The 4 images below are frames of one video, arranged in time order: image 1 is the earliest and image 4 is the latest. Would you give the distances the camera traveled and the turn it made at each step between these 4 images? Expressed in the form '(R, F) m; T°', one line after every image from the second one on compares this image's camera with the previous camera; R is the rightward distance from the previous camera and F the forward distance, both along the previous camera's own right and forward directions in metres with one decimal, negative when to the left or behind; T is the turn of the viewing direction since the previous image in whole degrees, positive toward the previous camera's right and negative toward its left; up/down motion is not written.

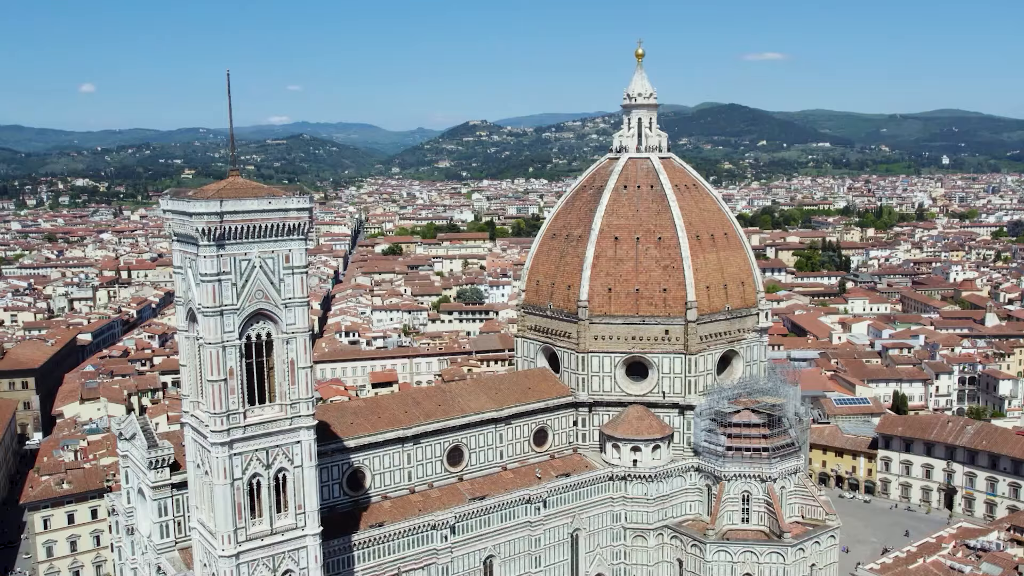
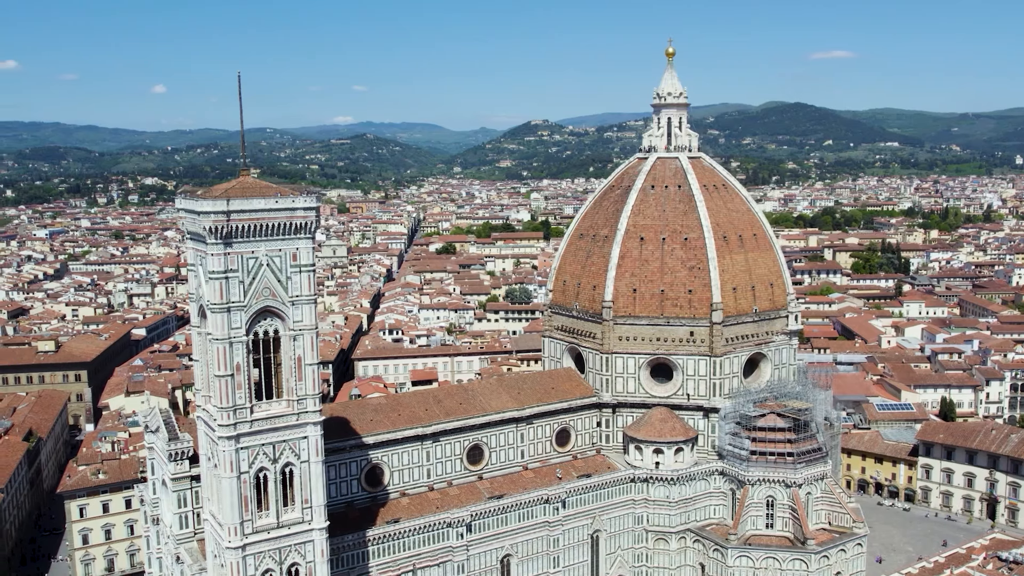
(+1.3, 0.0) m; -4°
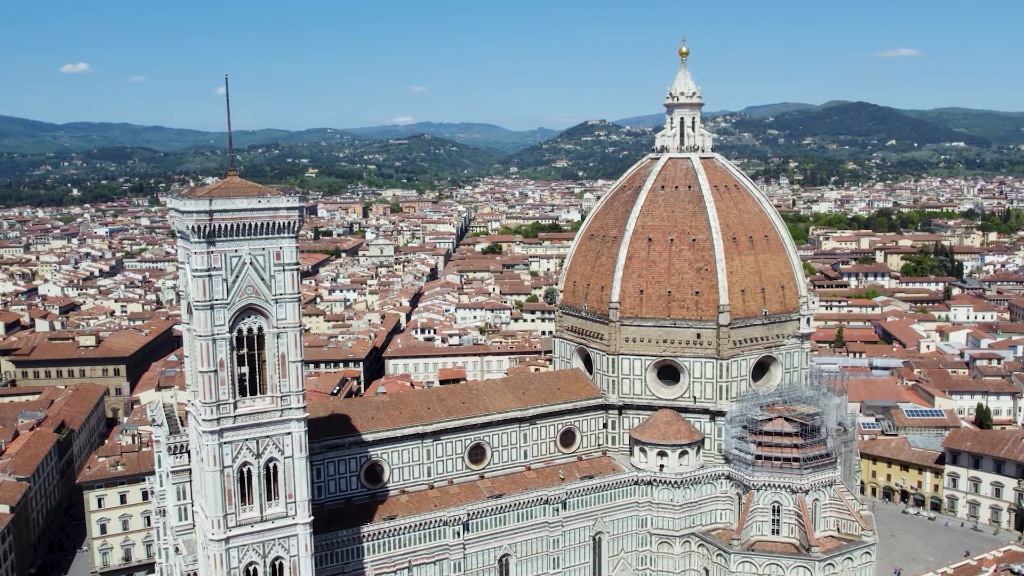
(+1.7, 0.0) m; -3°
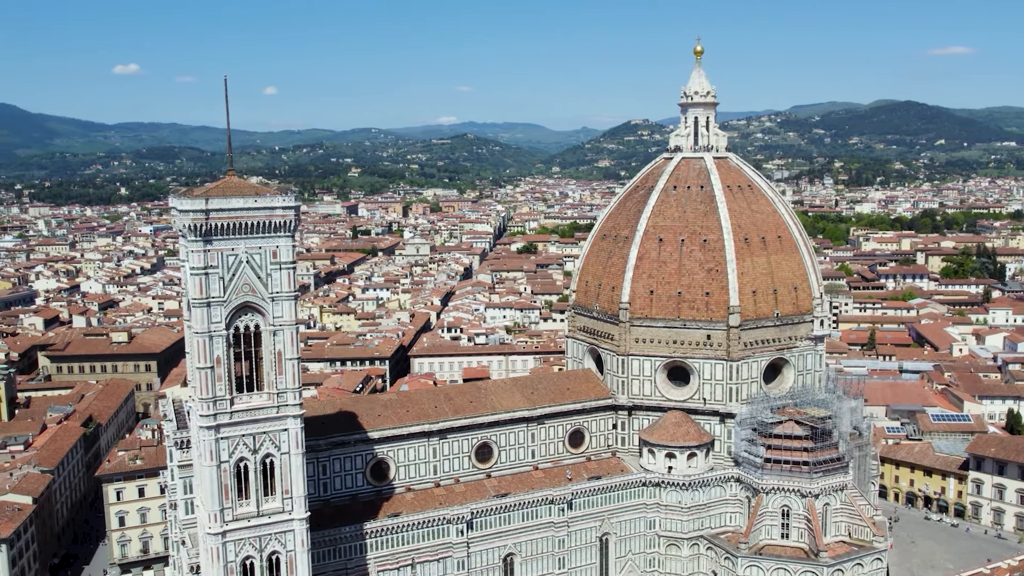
(+1.1, 0.0) m; -2°
